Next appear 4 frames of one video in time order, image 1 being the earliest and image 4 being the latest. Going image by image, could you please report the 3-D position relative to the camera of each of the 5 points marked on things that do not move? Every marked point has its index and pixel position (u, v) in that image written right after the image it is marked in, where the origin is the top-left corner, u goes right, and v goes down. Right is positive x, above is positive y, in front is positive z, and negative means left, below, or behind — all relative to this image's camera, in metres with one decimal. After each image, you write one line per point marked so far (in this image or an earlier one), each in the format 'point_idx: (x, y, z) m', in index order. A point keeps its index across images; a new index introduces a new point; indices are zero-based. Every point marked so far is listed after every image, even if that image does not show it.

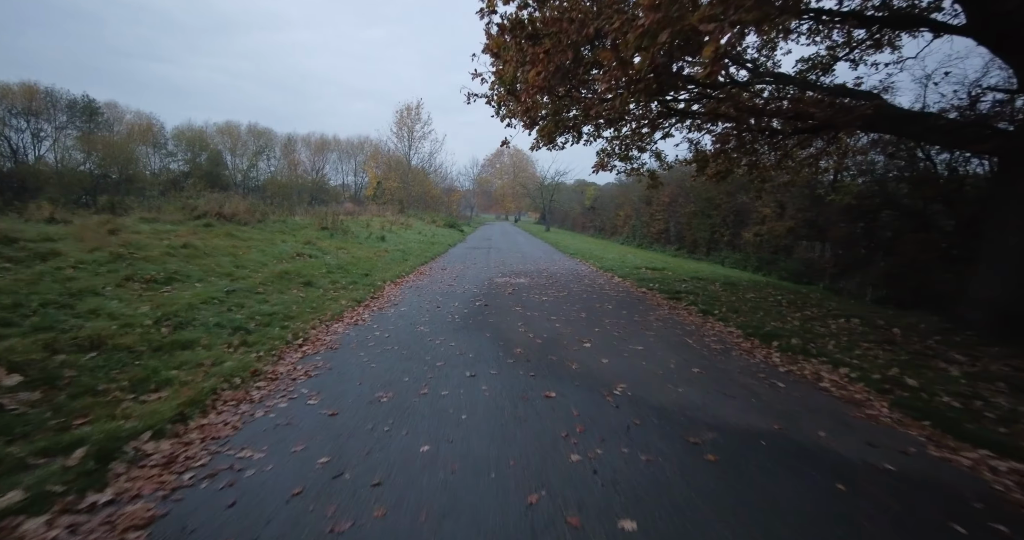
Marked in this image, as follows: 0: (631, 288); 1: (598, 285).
0: (+3.7, -0.6, +12.3) m
1: (+2.7, -0.5, +12.8) m
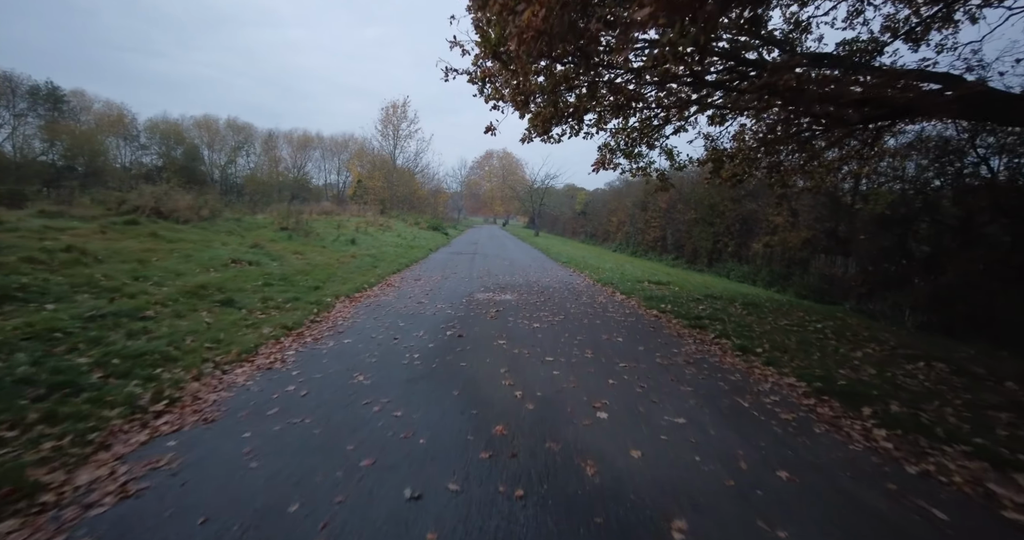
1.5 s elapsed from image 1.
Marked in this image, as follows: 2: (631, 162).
0: (+3.3, -1.0, +10.2) m
1: (+2.3, -0.9, +10.7) m
2: (+3.7, +3.4, +12.6) m
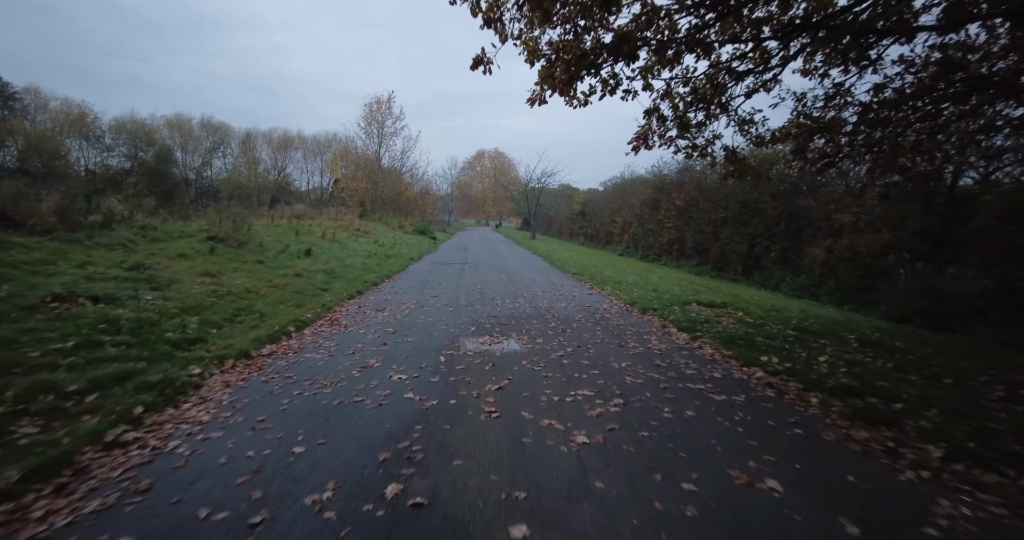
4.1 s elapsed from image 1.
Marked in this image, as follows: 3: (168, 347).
0: (+3.4, -1.5, +6.2) m
1: (+2.4, -1.5, +6.7) m
2: (+3.8, +2.9, +8.6) m
3: (-5.0, -1.1, +5.9) m
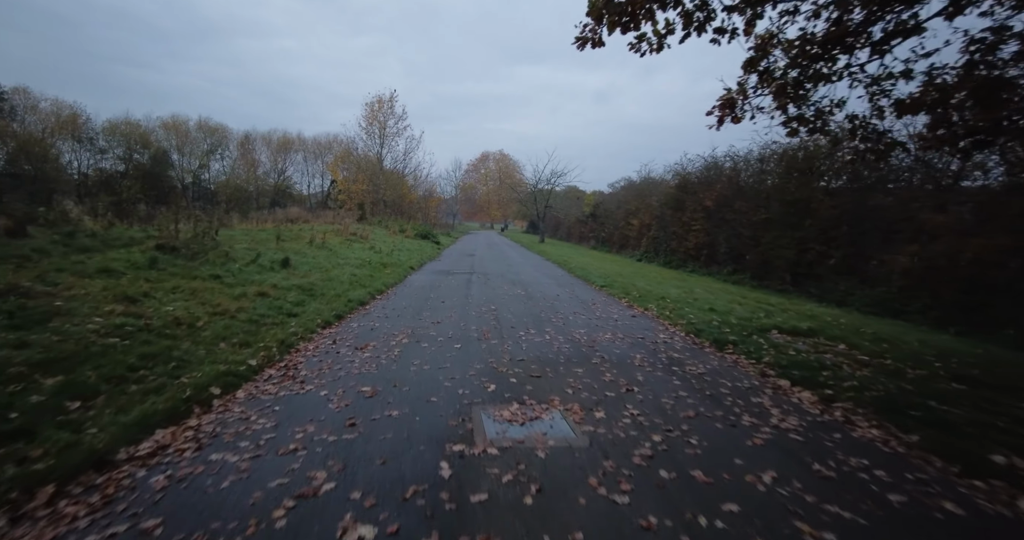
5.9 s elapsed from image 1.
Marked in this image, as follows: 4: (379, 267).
0: (+3.9, -1.9, +3.5) m
1: (+3.0, -1.8, +3.9) m
2: (+4.3, +2.5, +5.9) m
3: (-4.5, -1.5, +3.2) m
4: (-5.6, +0.1, +16.4) m
